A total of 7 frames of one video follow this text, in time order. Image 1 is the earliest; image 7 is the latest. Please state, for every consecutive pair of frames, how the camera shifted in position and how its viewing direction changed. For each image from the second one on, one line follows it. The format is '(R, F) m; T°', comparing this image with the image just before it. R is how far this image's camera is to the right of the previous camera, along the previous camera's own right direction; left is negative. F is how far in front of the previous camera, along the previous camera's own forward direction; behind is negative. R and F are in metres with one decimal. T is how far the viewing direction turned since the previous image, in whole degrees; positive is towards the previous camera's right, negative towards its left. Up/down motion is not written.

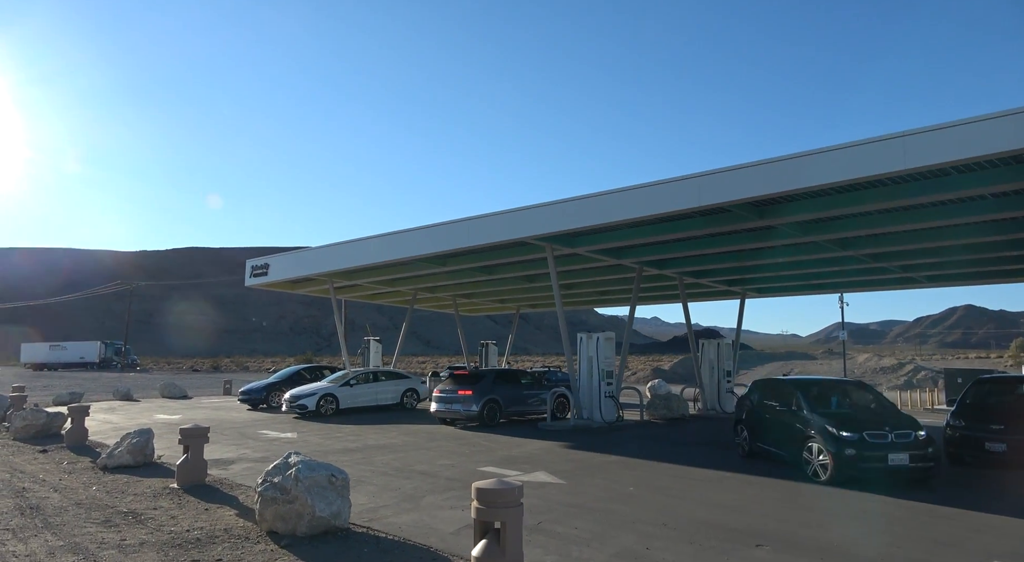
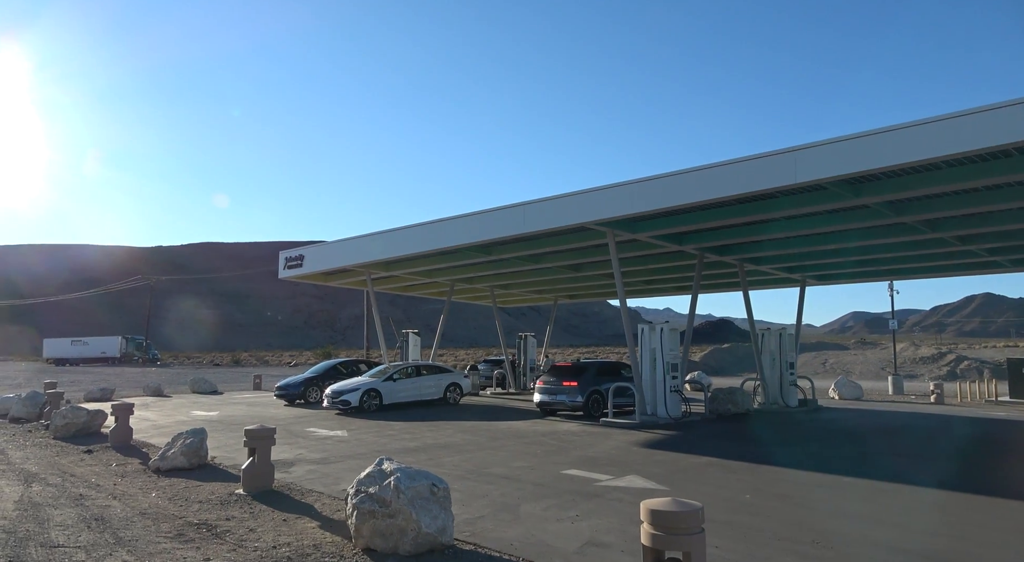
(-1.1, +0.9) m; -1°
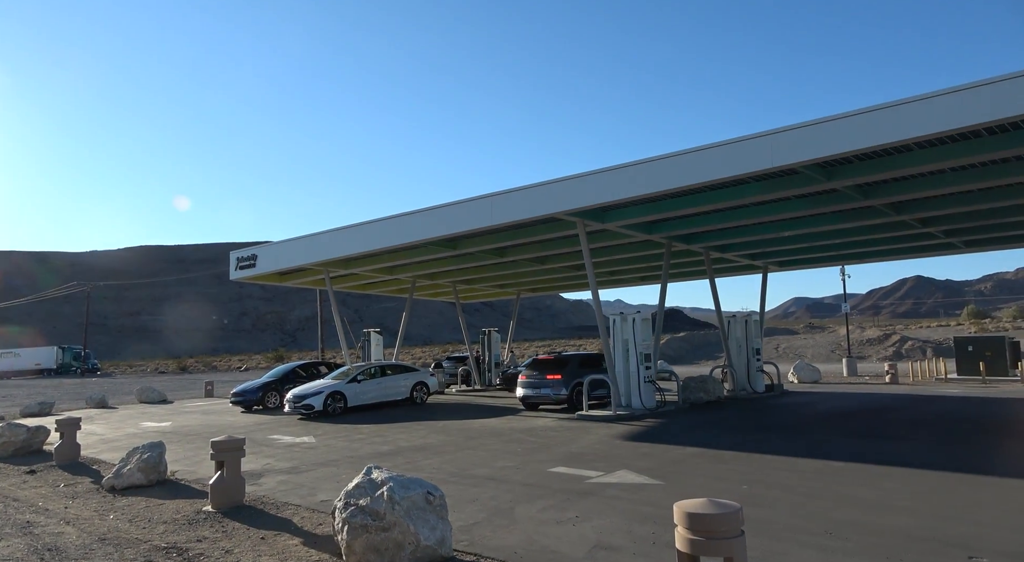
(-0.4, +0.4) m; +4°
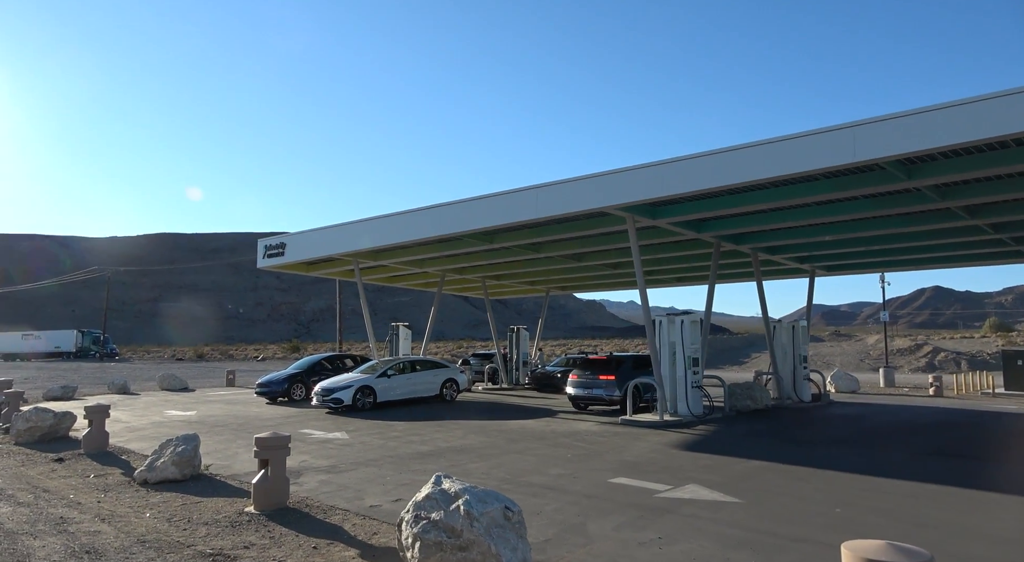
(-0.7, +0.6) m; -1°
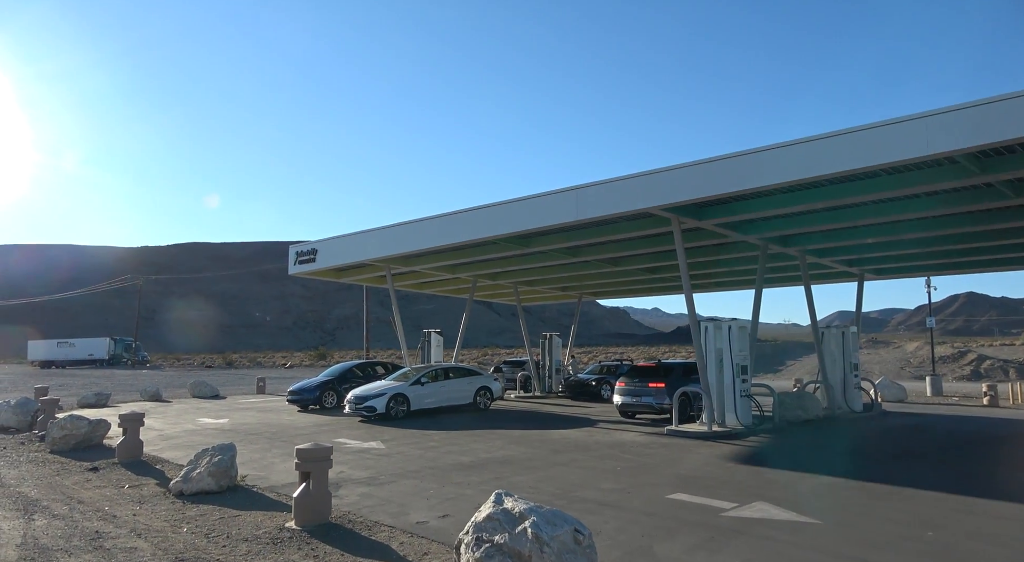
(-0.3, +0.5) m; -2°
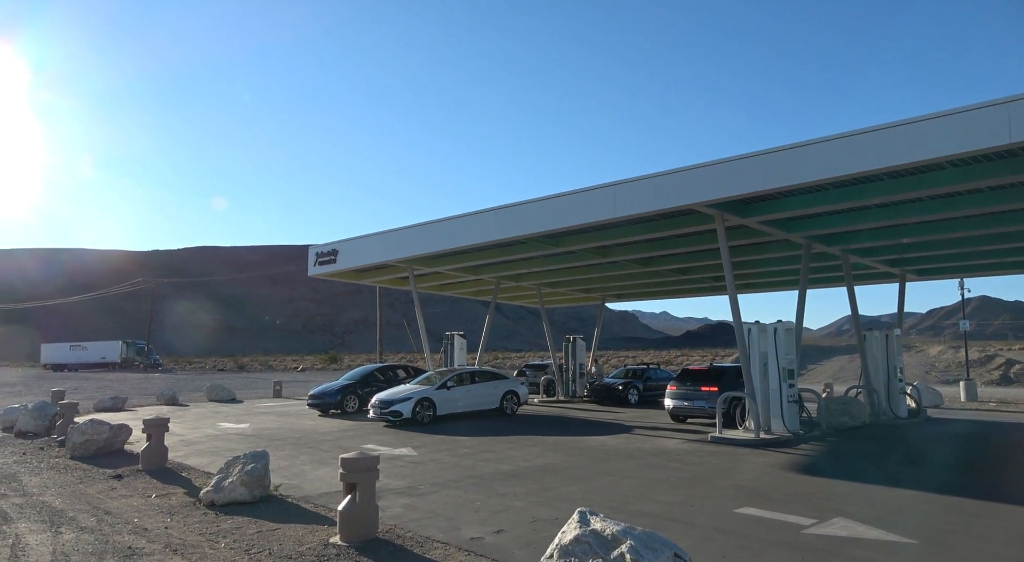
(-0.6, +0.5) m; -1°
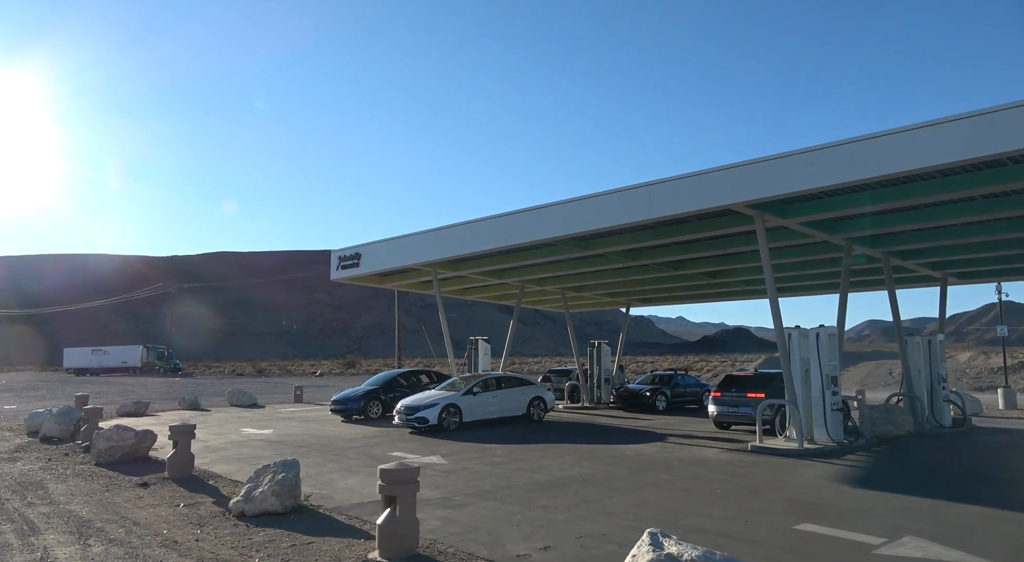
(-0.3, +0.4) m; -1°
